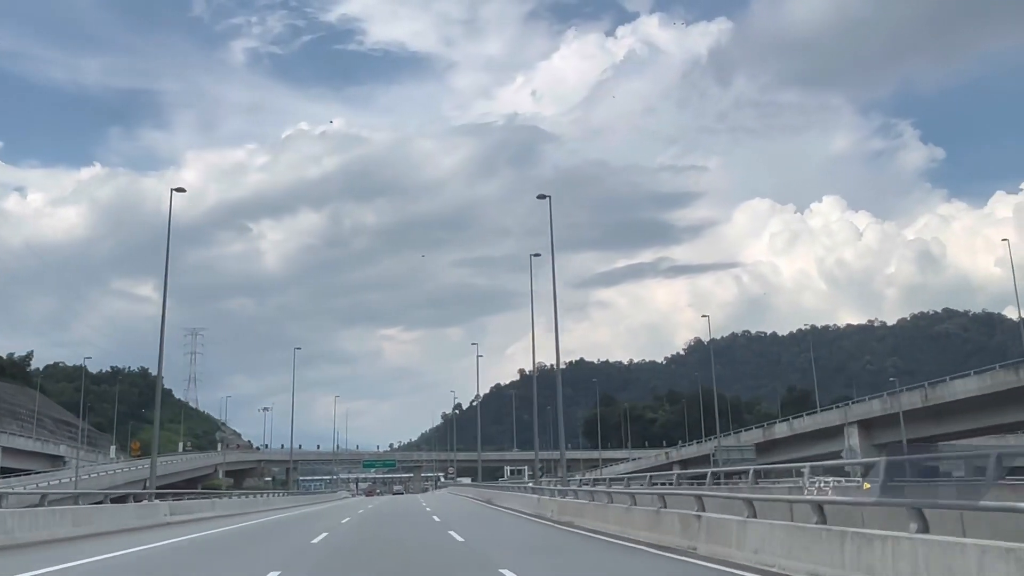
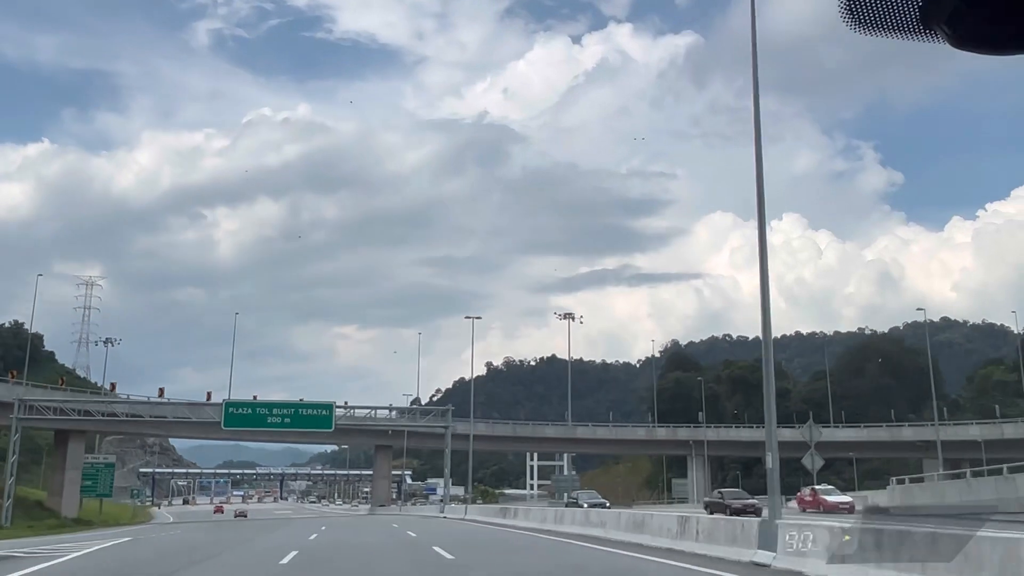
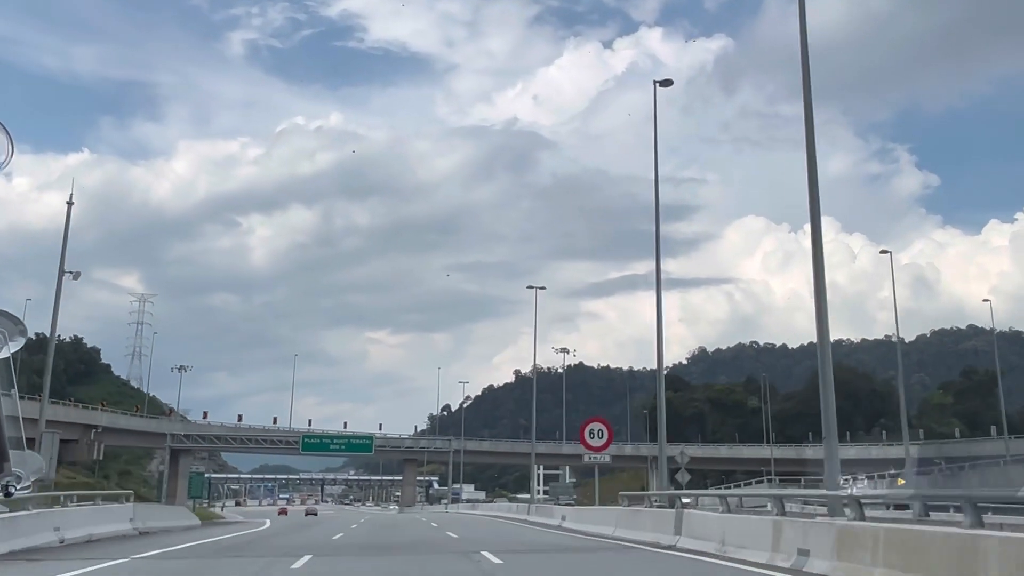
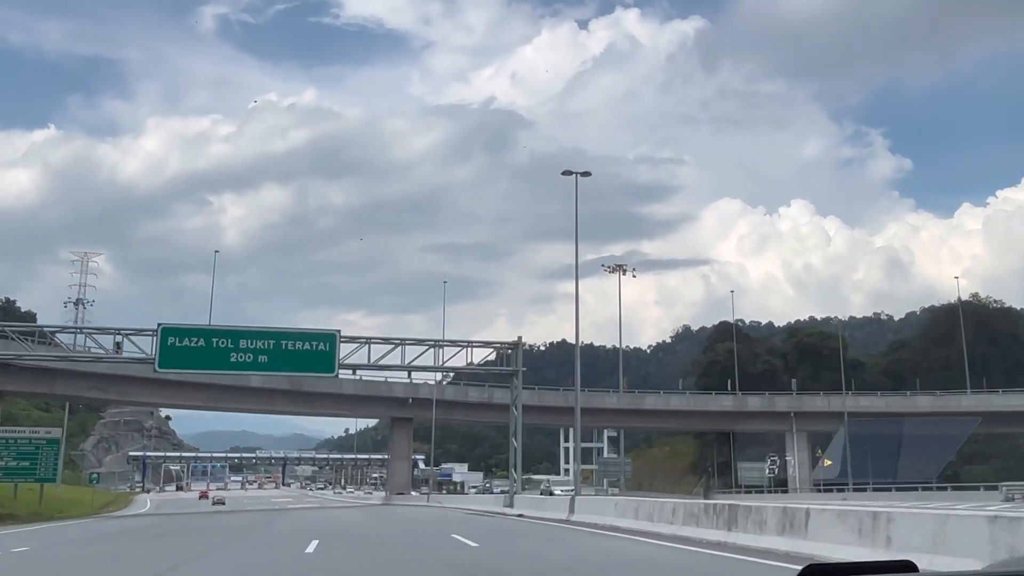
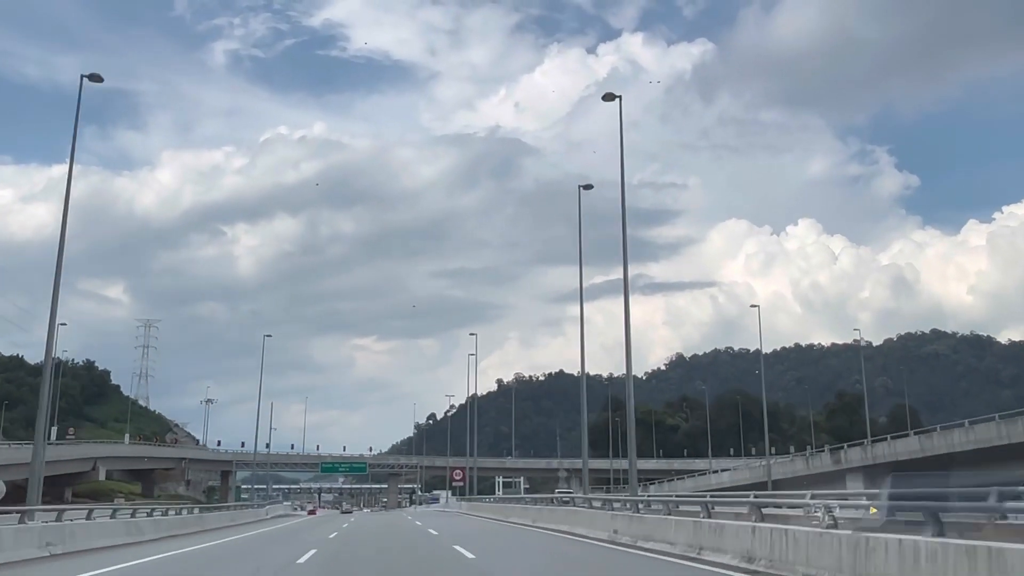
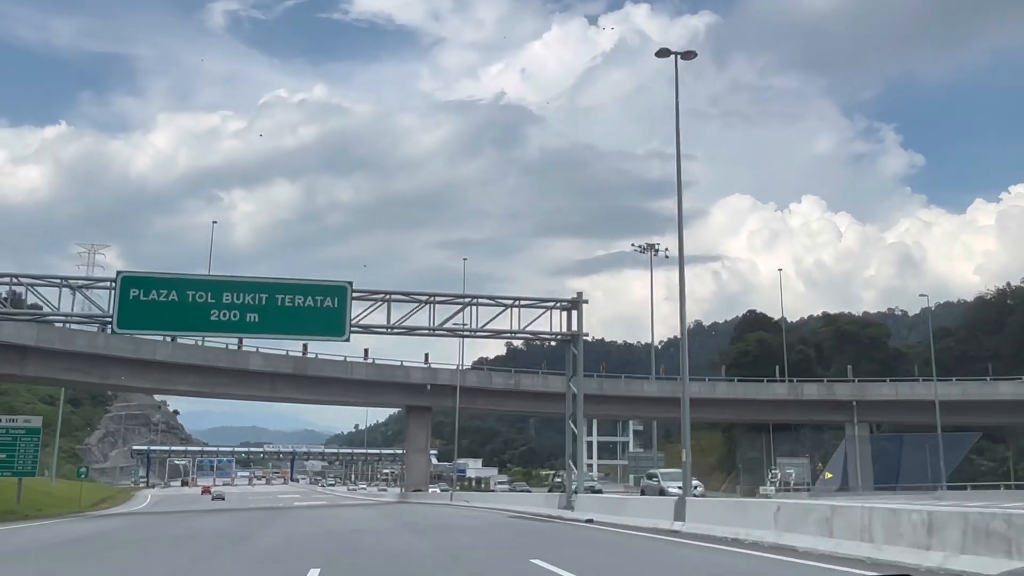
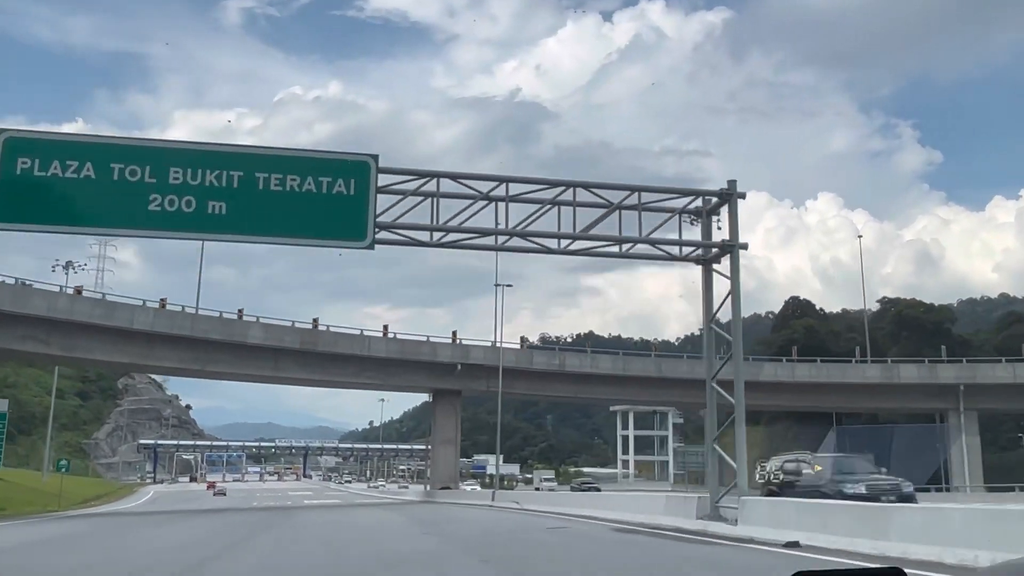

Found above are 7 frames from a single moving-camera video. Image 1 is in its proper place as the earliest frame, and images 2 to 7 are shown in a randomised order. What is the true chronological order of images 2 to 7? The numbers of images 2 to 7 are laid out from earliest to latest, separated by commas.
5, 3, 2, 4, 6, 7
